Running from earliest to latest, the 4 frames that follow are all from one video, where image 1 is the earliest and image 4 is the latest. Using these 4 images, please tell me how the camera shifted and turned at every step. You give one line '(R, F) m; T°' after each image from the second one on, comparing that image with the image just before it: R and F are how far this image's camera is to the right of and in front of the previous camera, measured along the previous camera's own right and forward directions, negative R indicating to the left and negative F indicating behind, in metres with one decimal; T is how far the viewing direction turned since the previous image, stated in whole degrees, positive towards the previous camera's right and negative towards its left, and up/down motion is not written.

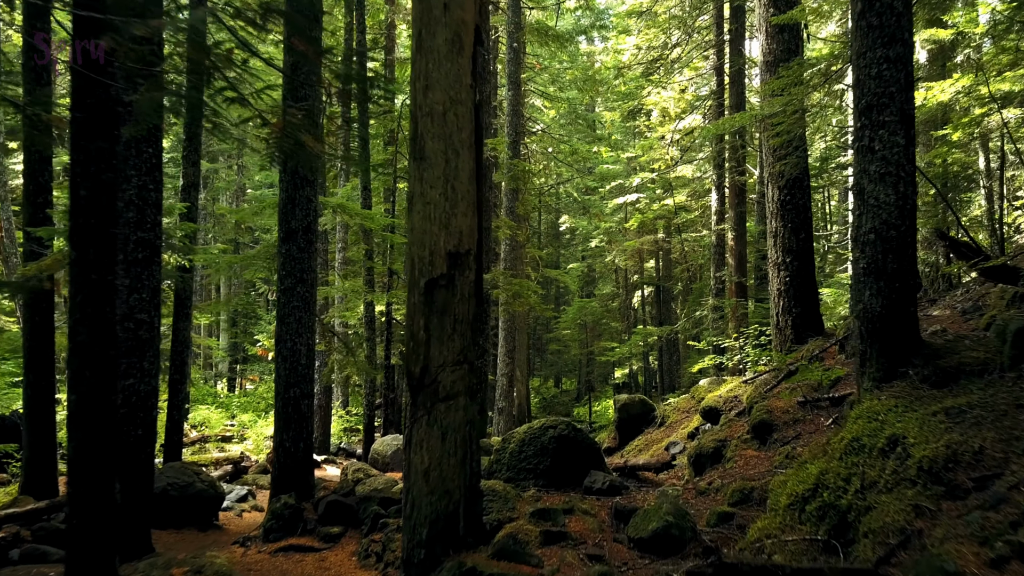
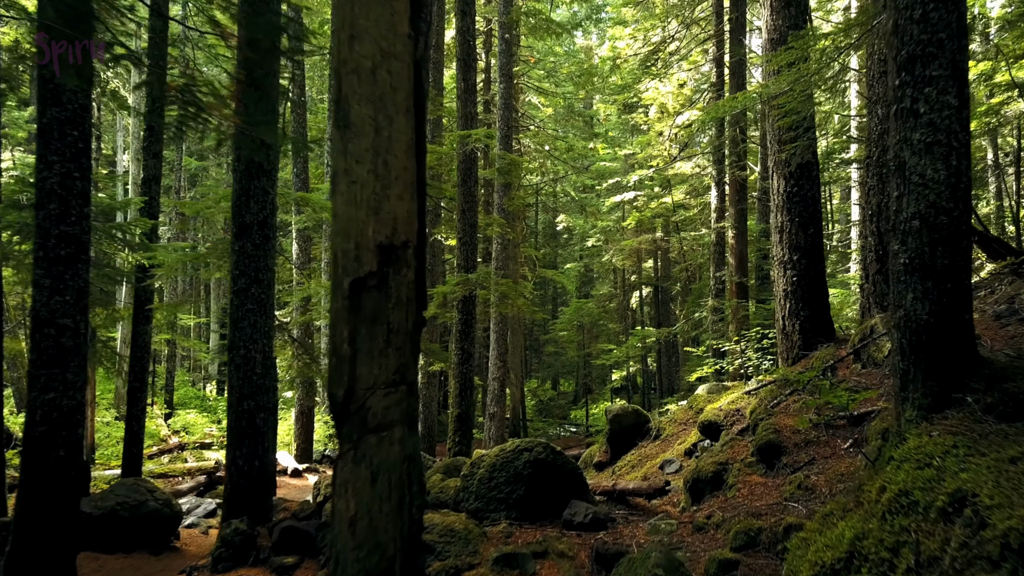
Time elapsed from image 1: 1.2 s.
(+0.3, +0.7) m; 0°
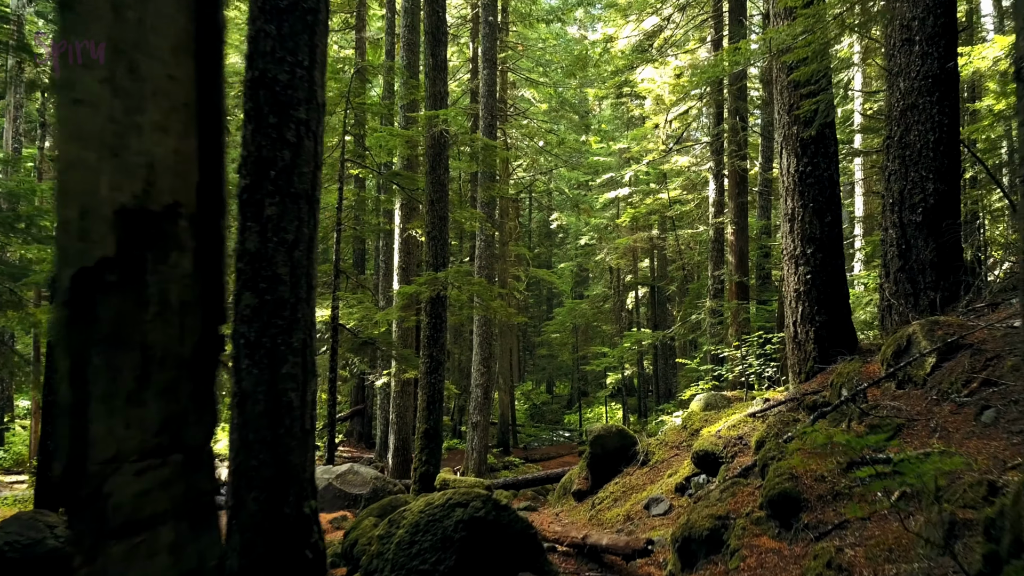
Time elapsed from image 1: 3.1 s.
(+0.4, +1.1) m; 0°
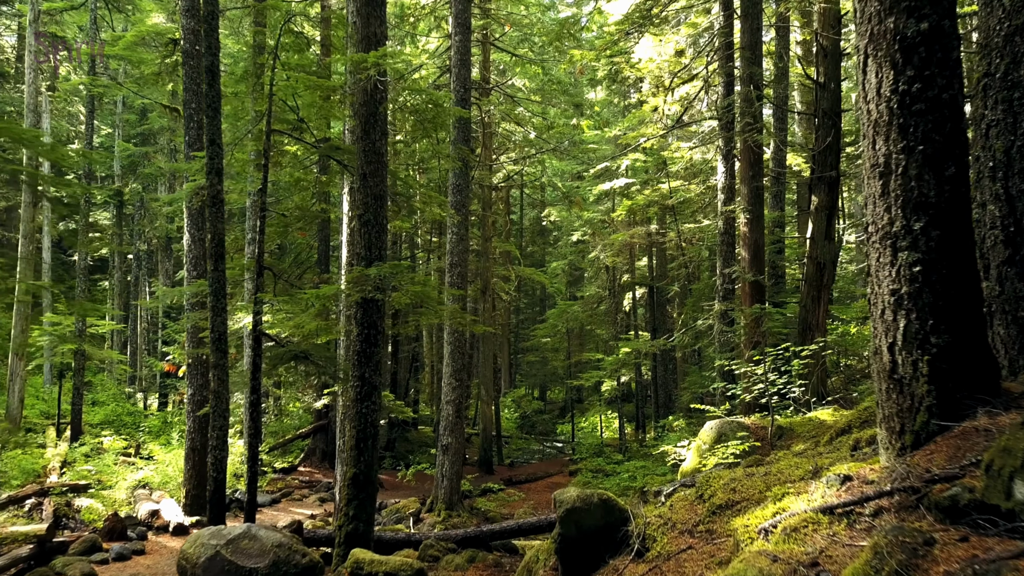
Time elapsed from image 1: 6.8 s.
(+0.6, +2.3) m; 0°
